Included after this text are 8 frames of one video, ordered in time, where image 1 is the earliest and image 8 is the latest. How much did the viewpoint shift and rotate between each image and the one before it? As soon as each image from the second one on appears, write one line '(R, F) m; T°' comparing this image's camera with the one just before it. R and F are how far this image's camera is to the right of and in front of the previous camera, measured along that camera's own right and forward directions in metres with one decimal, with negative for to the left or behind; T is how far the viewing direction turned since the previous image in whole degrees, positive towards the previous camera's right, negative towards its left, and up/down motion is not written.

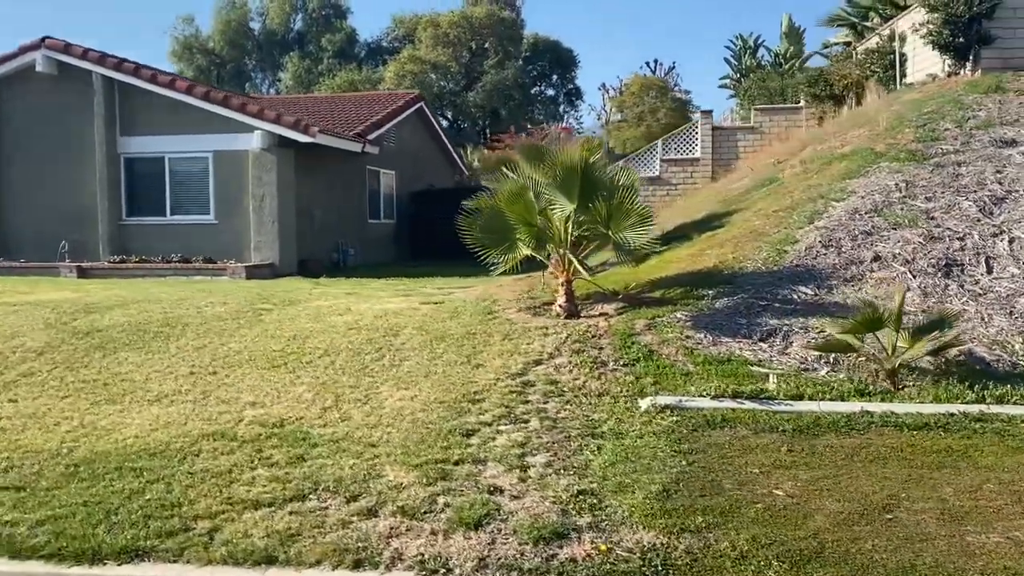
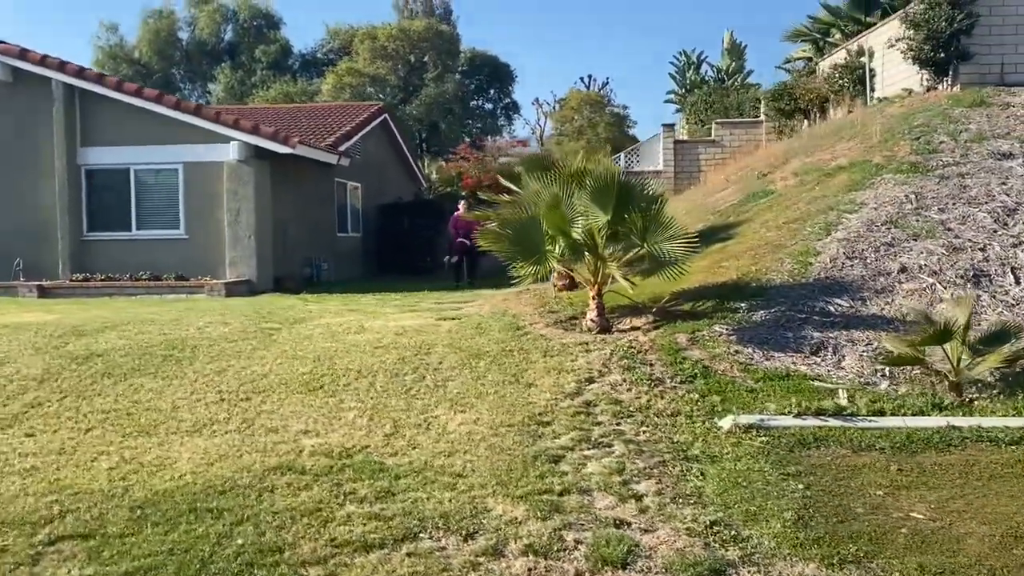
(-1.0, +0.4) m; +5°
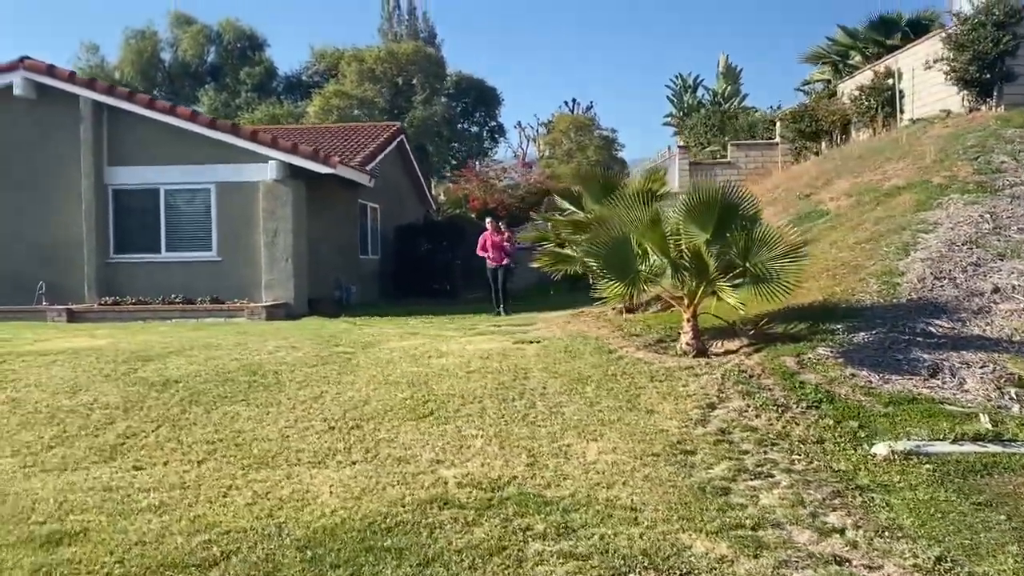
(-1.2, +0.3) m; +2°
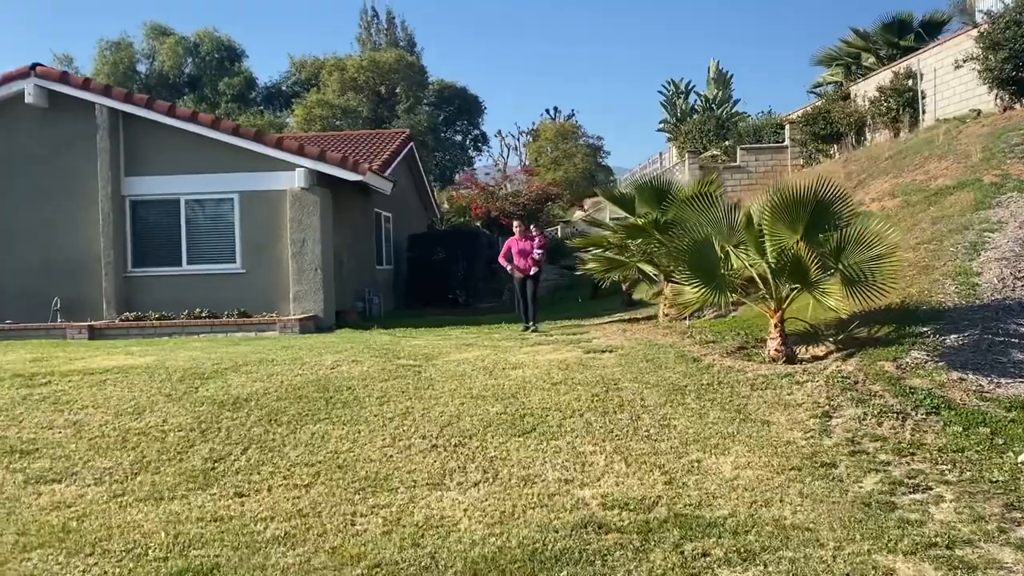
(-1.0, +0.4) m; +2°
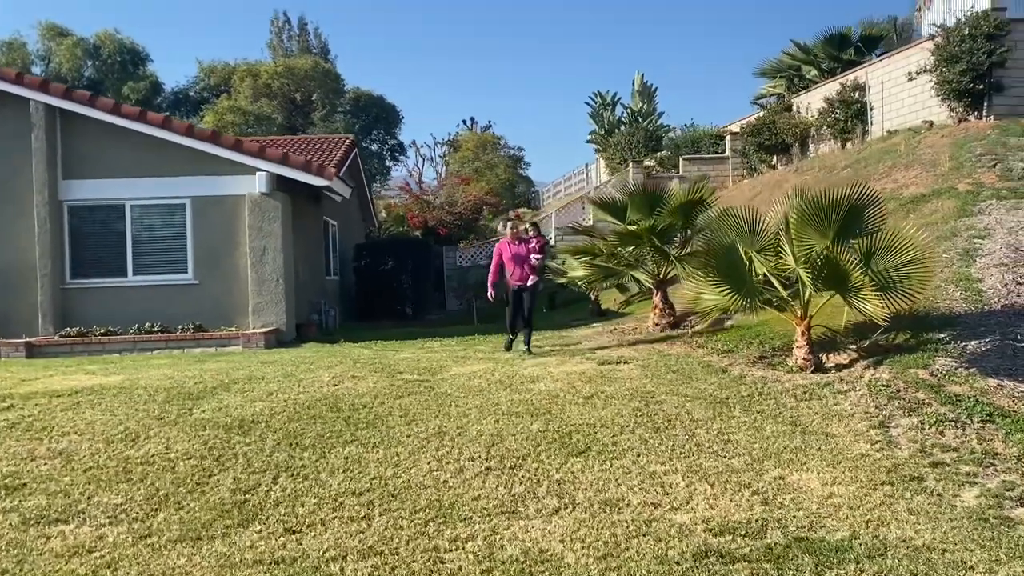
(-1.0, +0.5) m; +6°
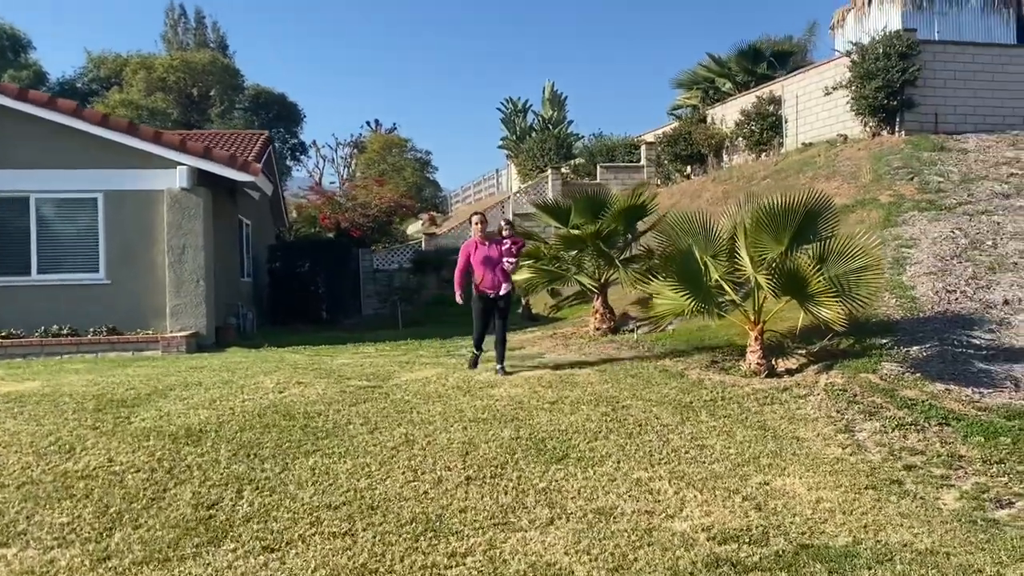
(-0.5, +0.3) m; +7°
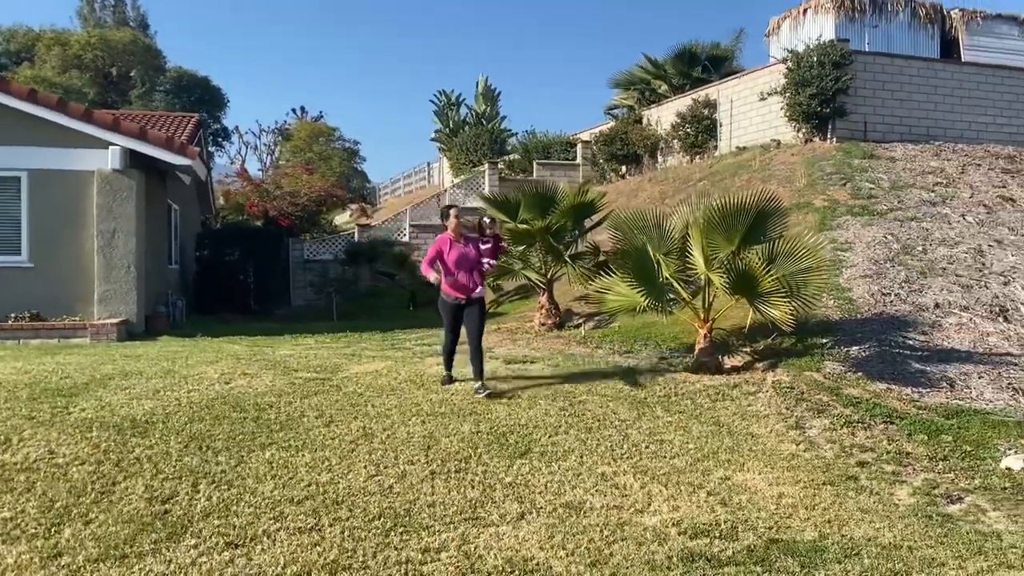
(-0.3, +0.1) m; +5°
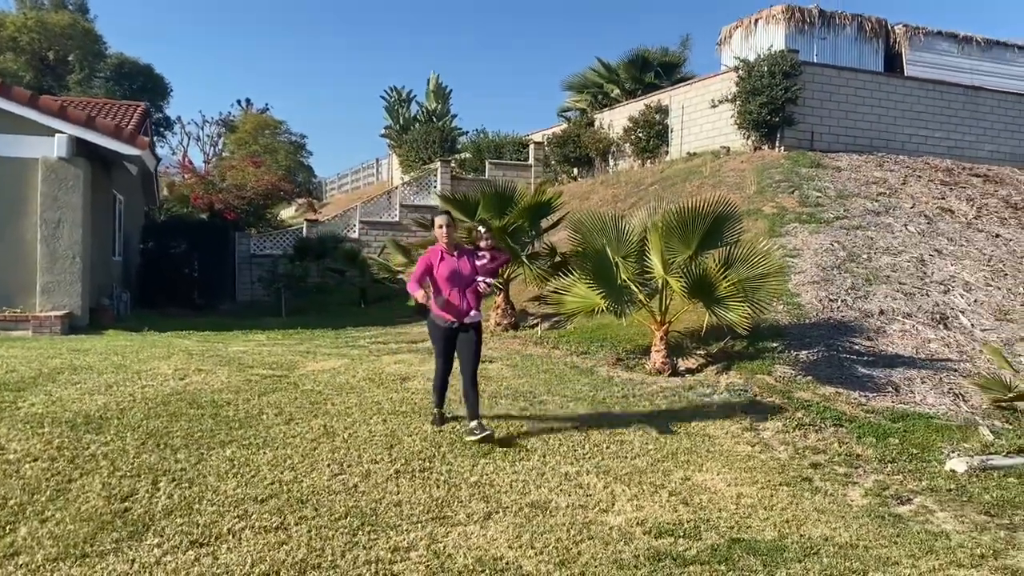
(-0.1, 0.0) m; +4°
